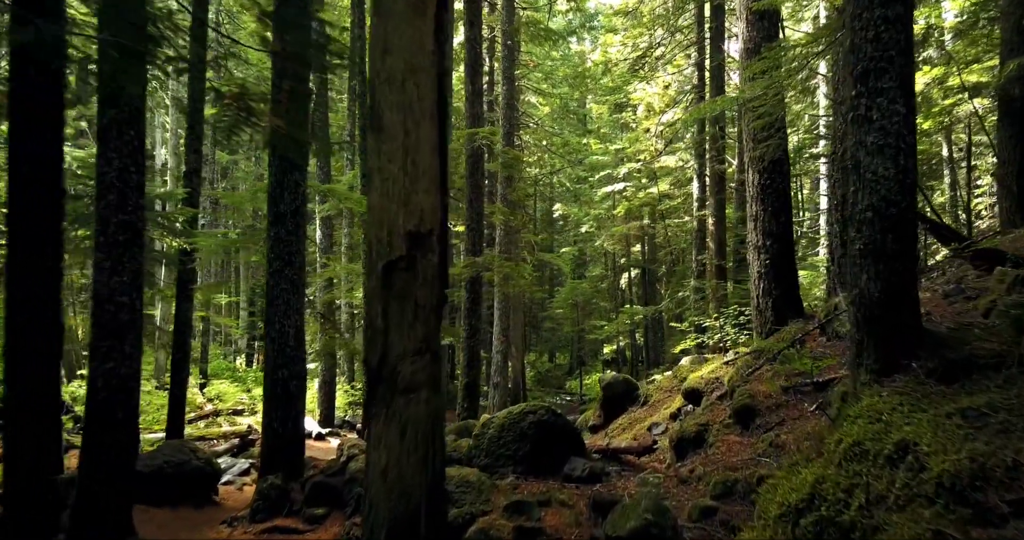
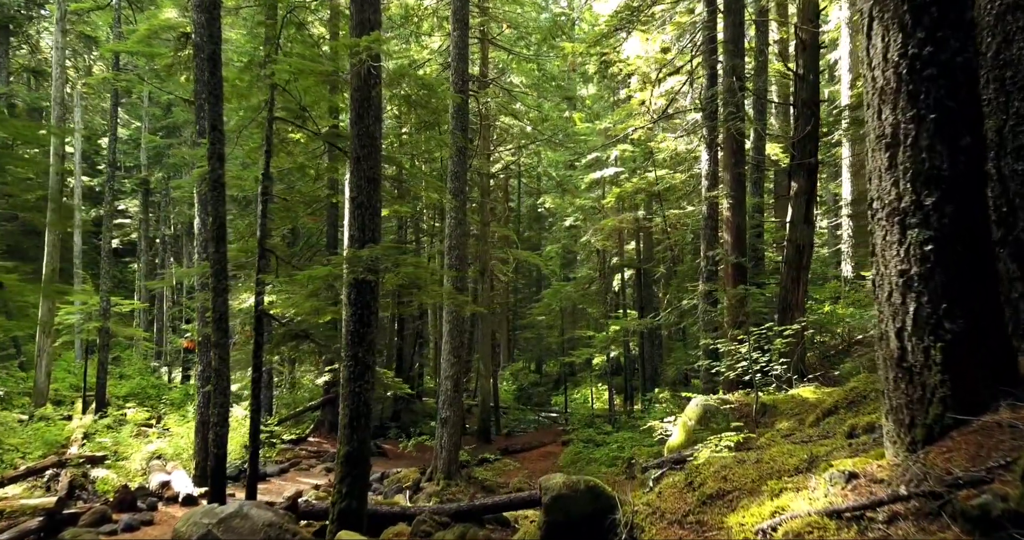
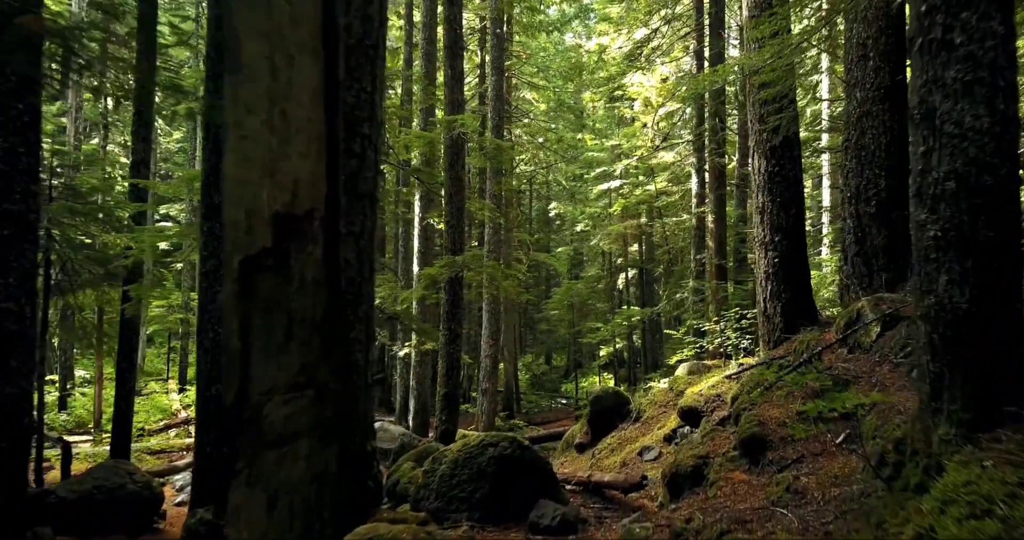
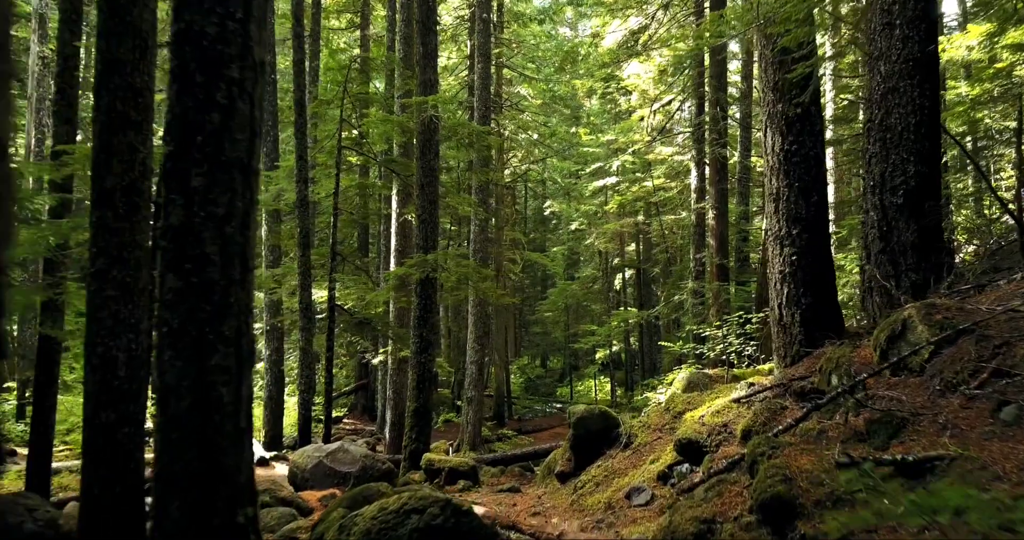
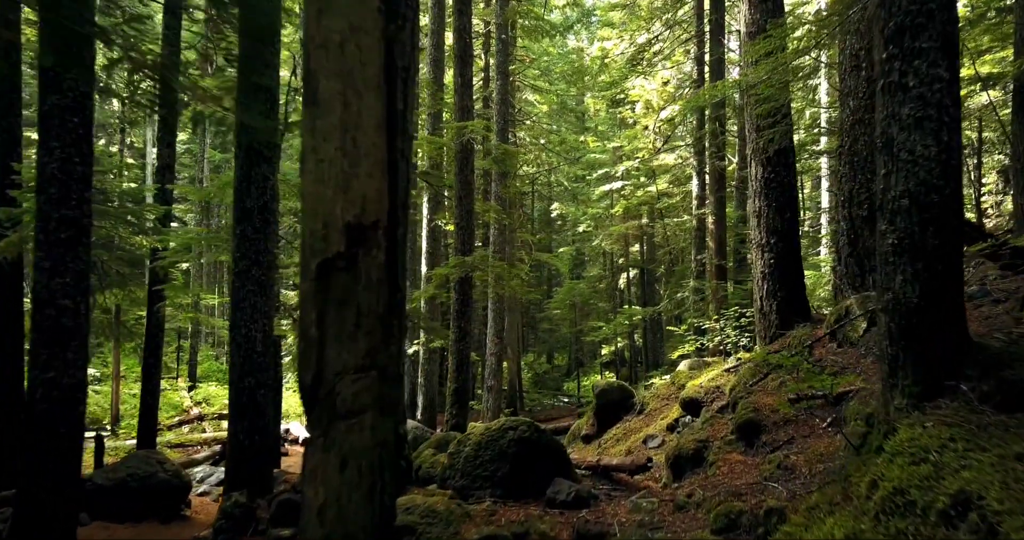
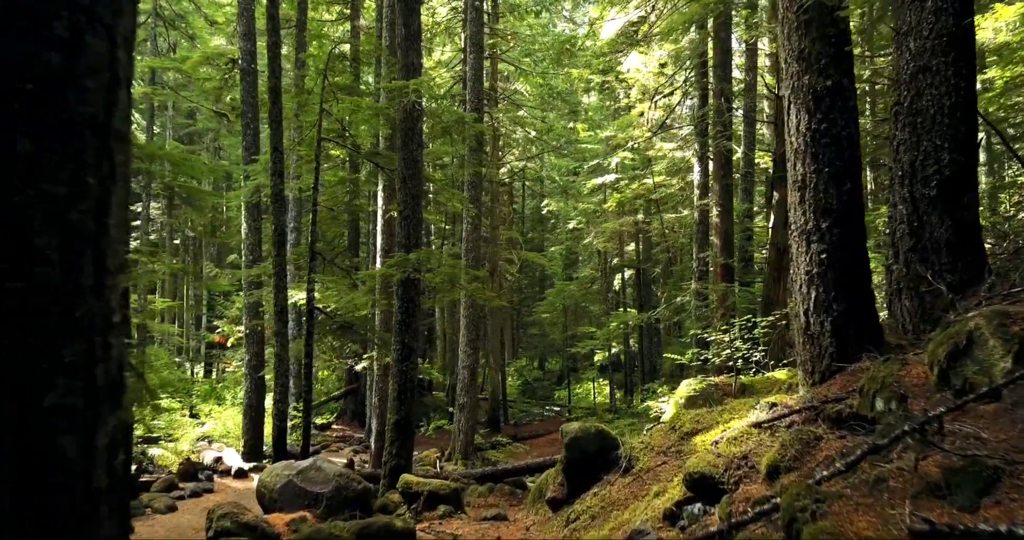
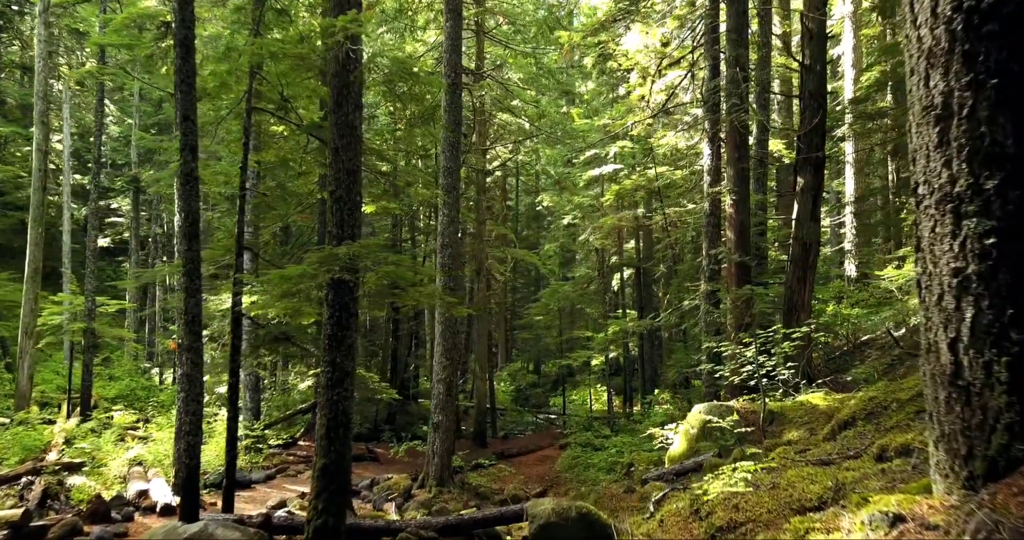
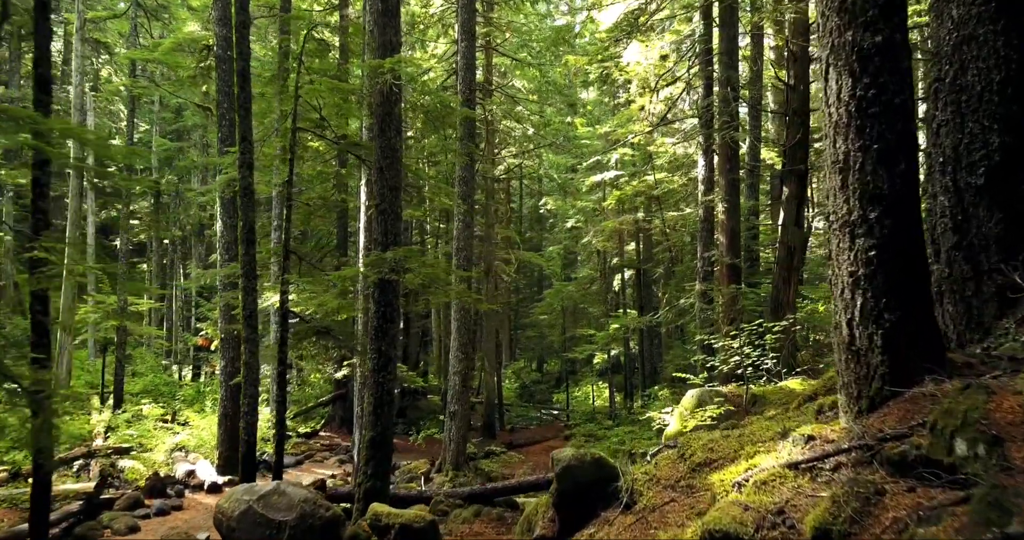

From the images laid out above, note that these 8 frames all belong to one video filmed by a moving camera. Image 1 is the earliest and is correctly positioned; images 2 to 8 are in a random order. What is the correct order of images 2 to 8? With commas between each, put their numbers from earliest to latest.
5, 3, 4, 6, 8, 2, 7
